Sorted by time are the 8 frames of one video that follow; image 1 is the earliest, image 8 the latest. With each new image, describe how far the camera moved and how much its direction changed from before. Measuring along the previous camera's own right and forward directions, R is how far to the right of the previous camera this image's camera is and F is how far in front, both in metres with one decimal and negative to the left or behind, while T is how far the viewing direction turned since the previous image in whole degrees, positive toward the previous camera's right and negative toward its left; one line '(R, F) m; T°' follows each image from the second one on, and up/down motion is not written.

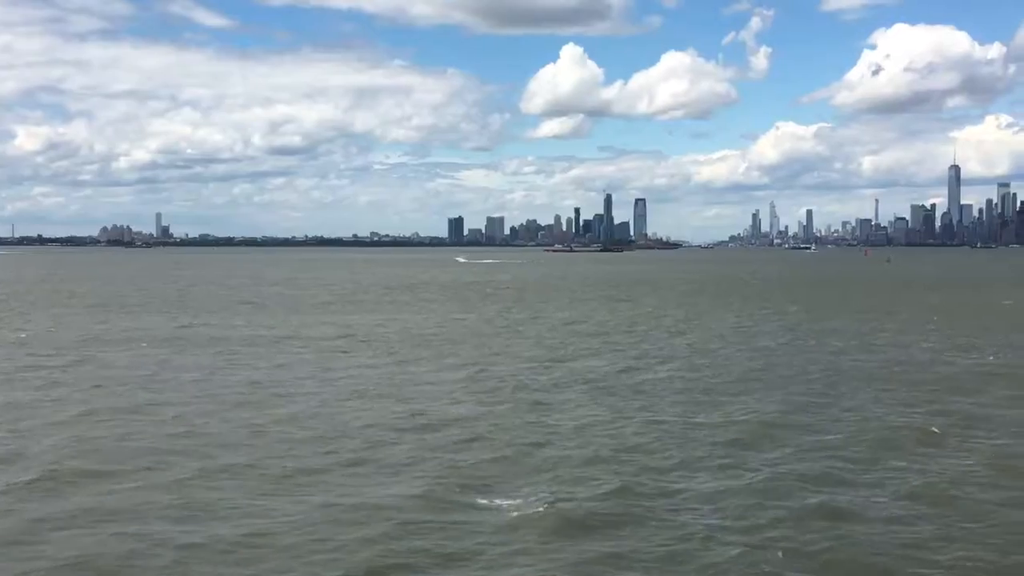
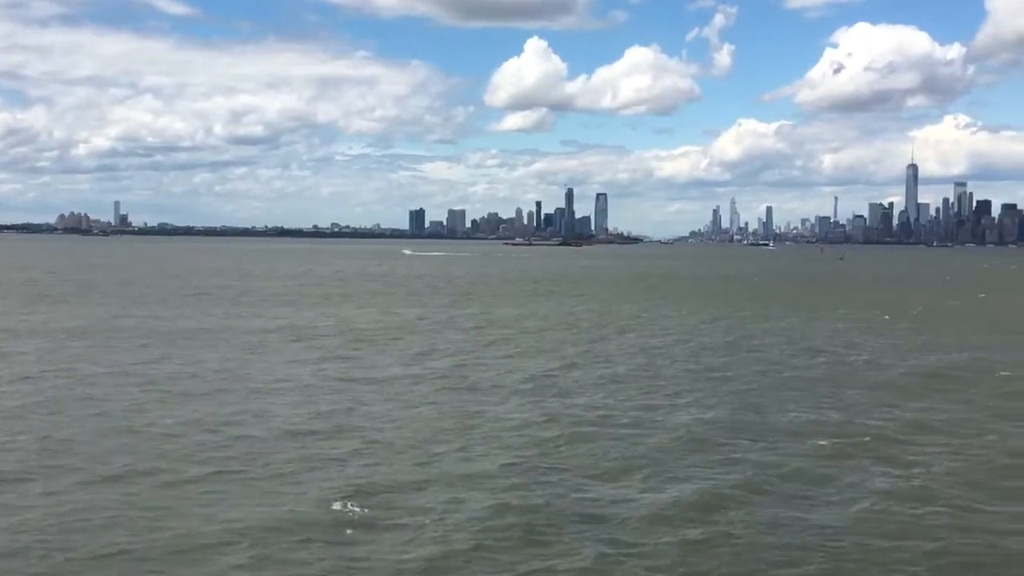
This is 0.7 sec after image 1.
(+0.3, +0.5) m; +2°
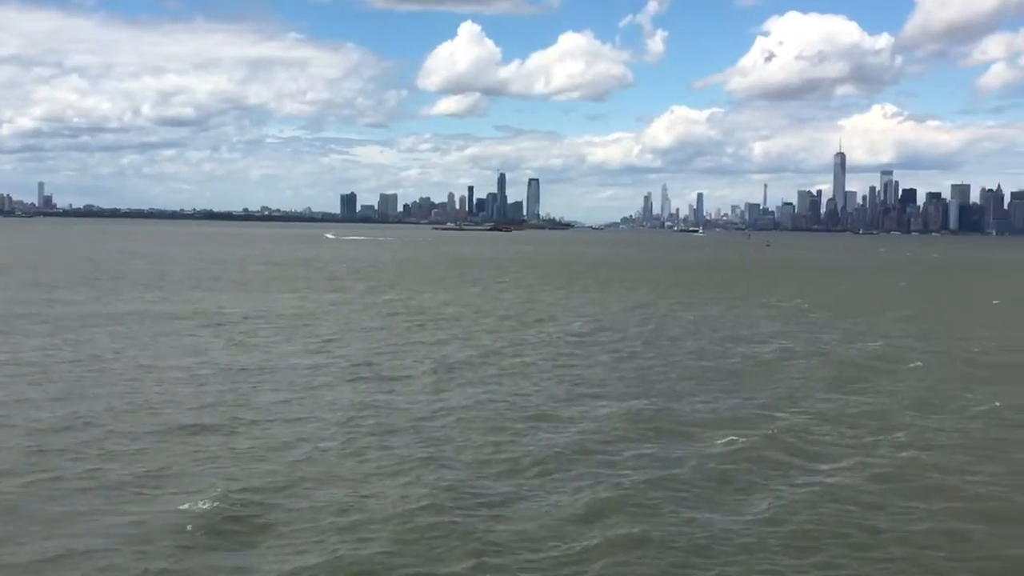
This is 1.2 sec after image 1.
(+0.2, +0.5) m; +3°
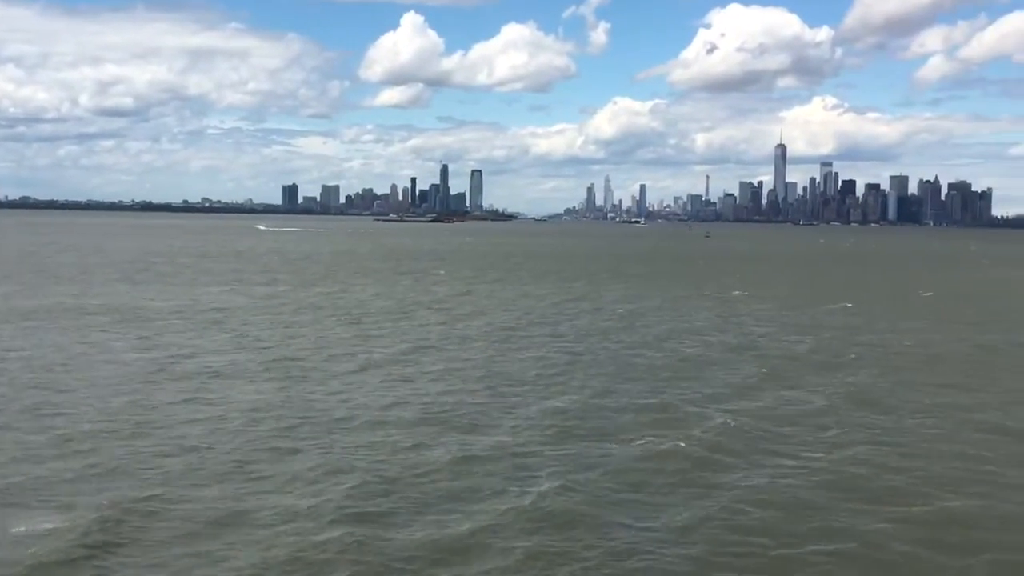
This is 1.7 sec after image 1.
(+0.2, +0.5) m; +2°
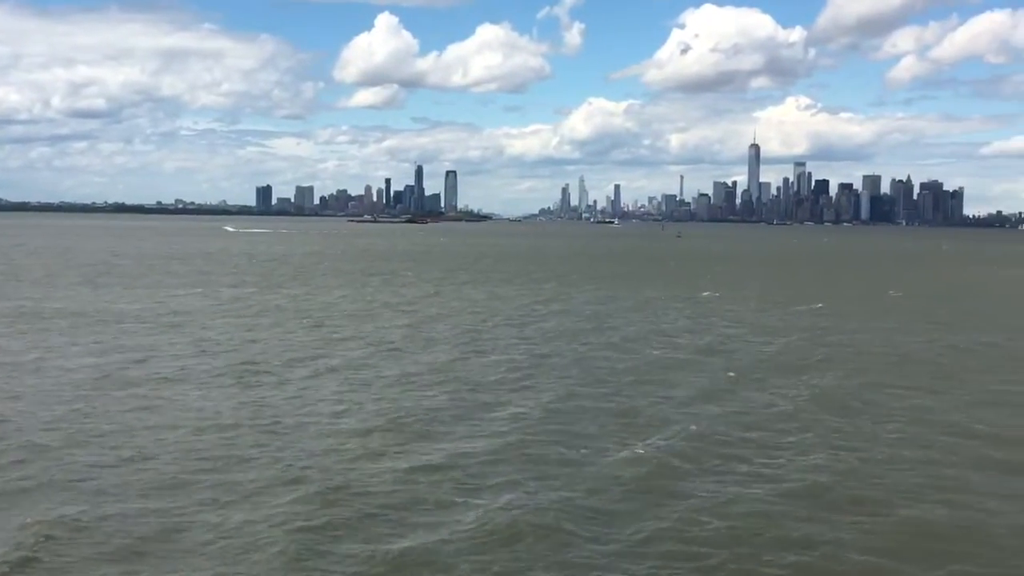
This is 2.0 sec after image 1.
(-3.0, -0.9) m; +1°
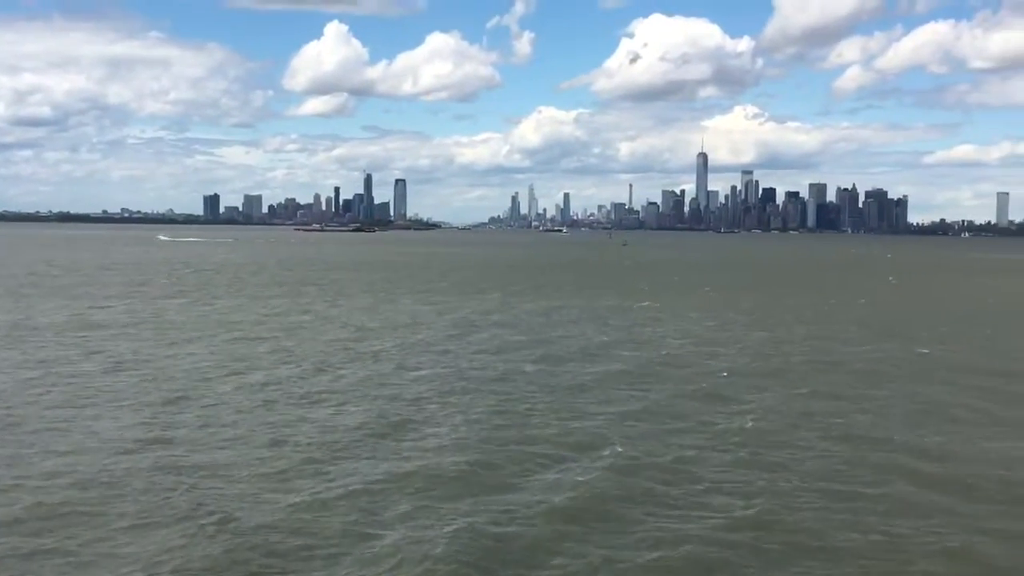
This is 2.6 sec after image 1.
(+0.7, +1.1) m; +2°
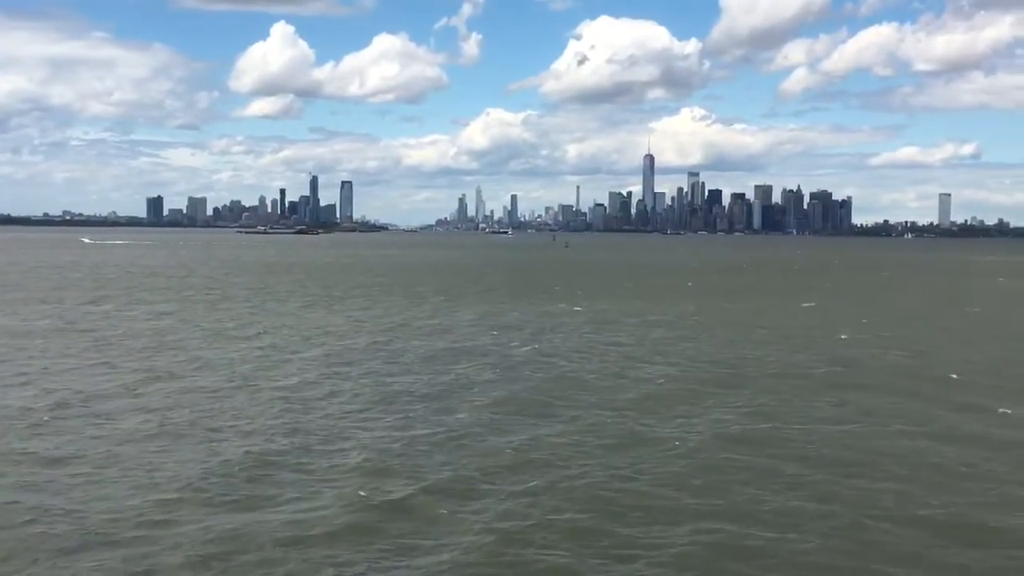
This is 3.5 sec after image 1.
(+0.3, +4.2) m; +2°
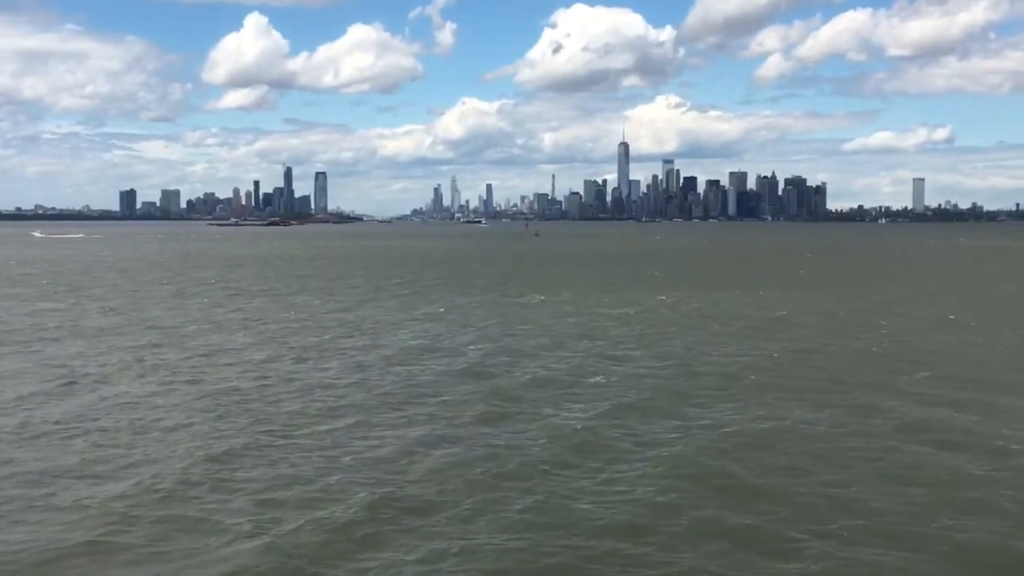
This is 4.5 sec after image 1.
(-5.4, -0.7) m; +1°
